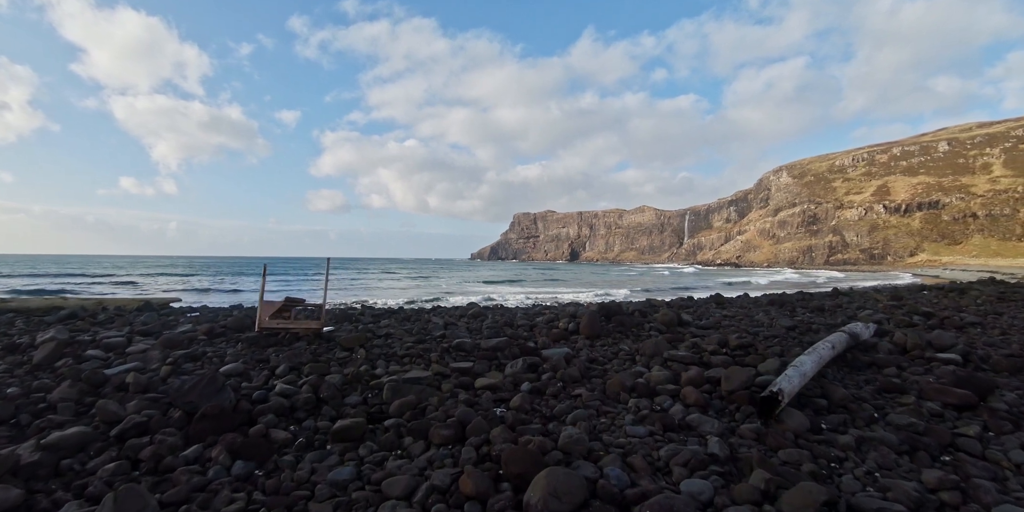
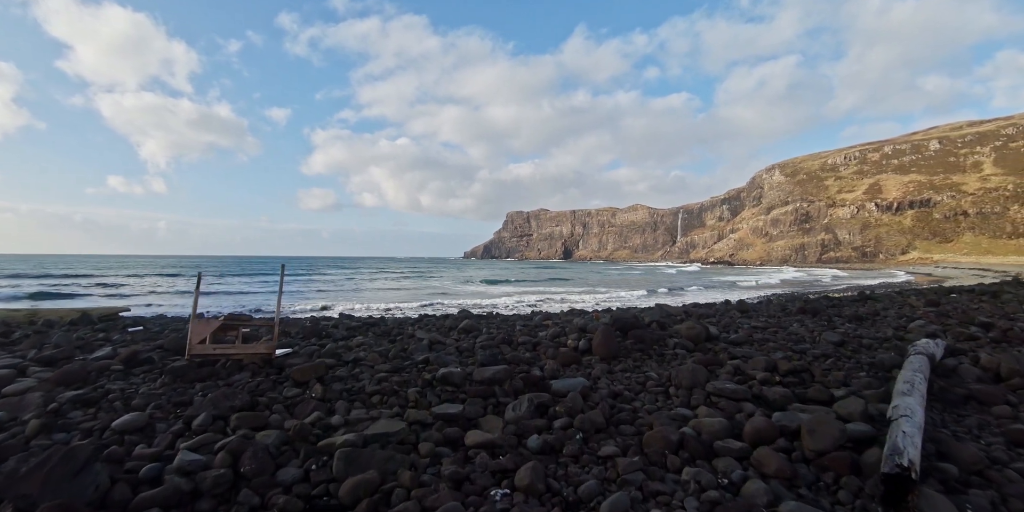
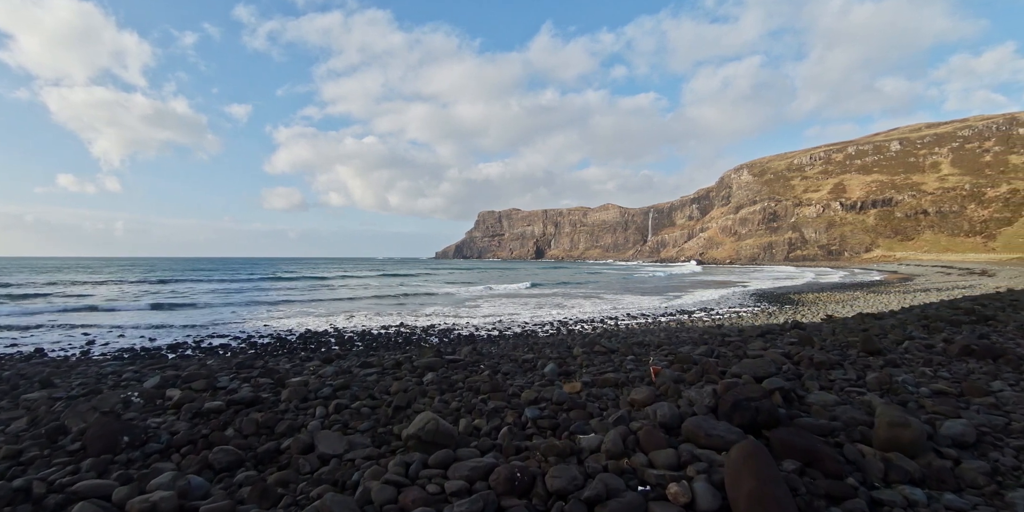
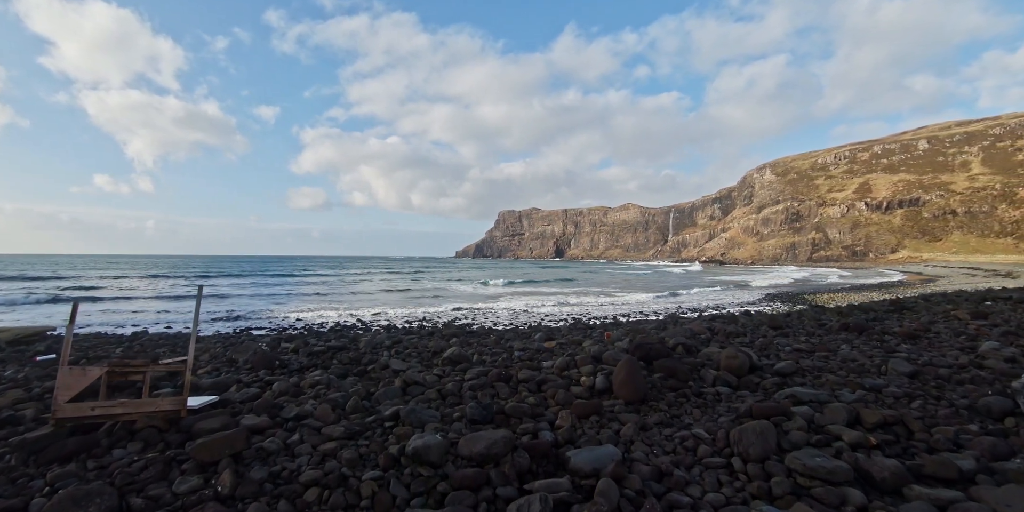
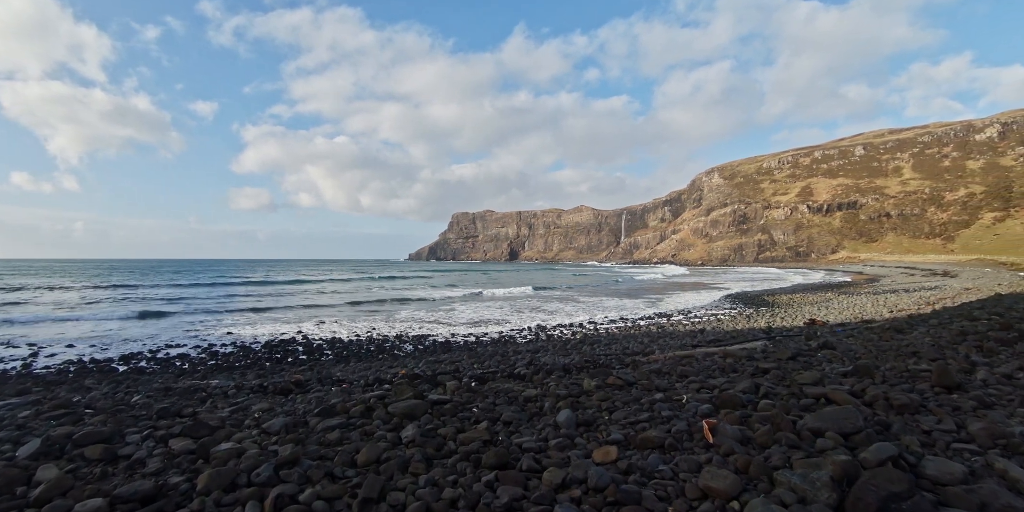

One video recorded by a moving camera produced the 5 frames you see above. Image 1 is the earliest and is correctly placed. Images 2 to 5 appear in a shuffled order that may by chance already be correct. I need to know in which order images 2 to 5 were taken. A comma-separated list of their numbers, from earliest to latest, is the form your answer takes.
2, 4, 3, 5
